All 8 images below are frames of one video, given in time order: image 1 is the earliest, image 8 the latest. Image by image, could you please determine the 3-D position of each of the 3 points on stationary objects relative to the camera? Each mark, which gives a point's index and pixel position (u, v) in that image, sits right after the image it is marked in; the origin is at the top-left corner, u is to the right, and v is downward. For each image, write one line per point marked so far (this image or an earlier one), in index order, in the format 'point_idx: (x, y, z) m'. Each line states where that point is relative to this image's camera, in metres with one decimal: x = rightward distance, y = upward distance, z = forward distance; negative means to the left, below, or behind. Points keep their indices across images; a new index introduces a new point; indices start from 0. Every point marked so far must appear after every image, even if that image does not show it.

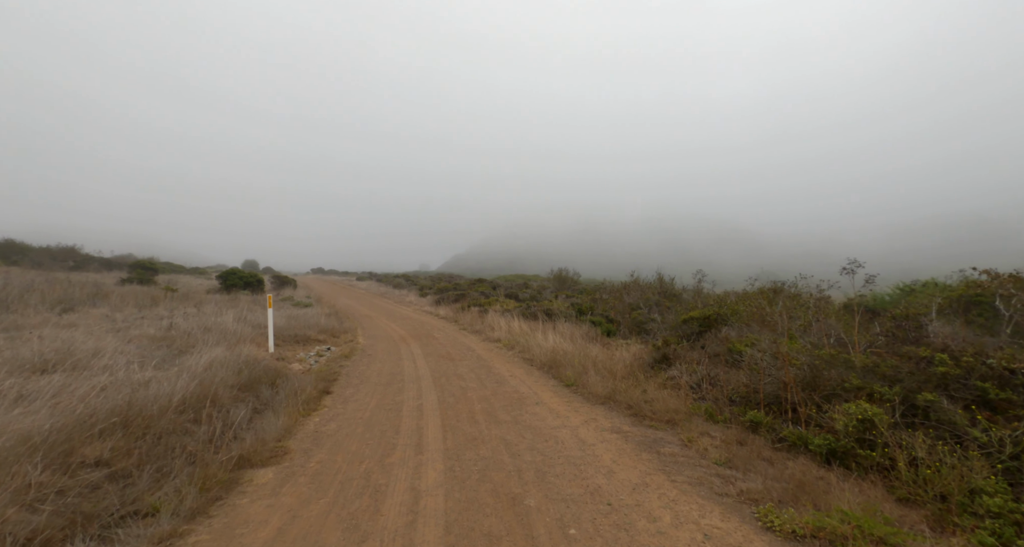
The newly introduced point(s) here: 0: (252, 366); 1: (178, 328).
0: (-4.3, -1.5, +7.6) m
1: (-7.9, -1.3, +10.7) m
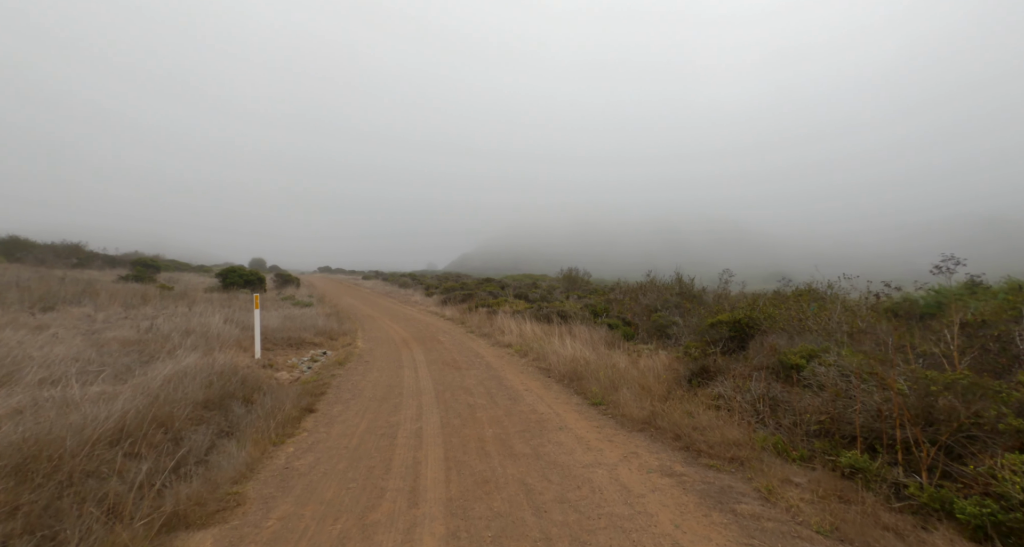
0: (-4.1, -1.5, +6.6) m
1: (-7.6, -1.2, +9.8) m
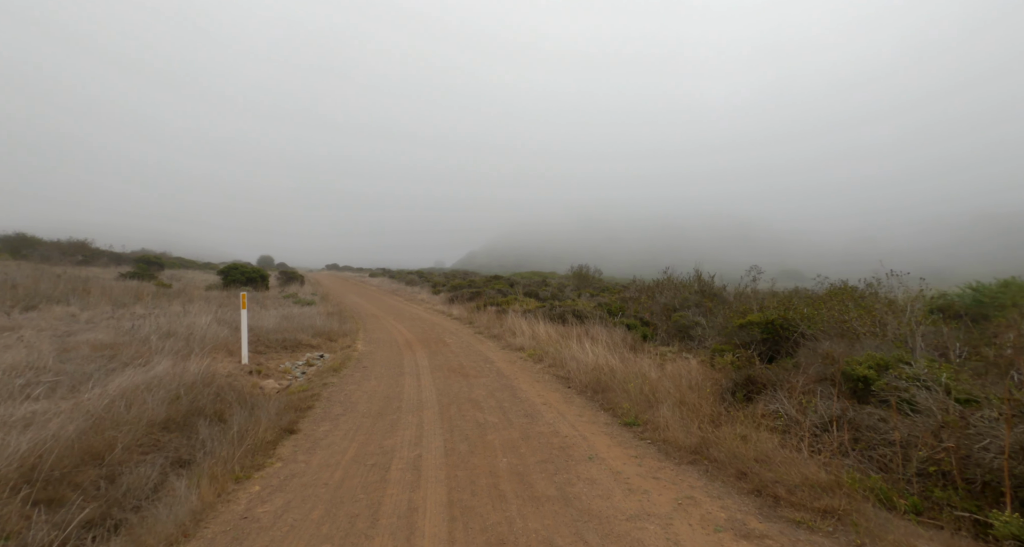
0: (-3.9, -1.4, +5.7) m
1: (-7.4, -1.1, +9.0) m
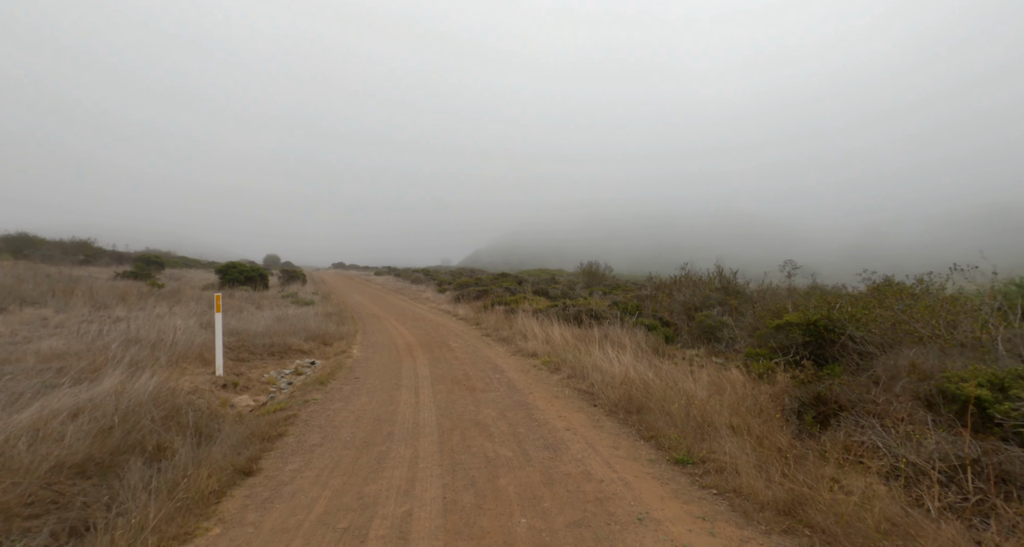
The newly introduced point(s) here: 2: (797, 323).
0: (-3.7, -1.4, +4.7) m
1: (-7.1, -1.1, +8.0) m
2: (+6.2, -1.1, +10.0) m
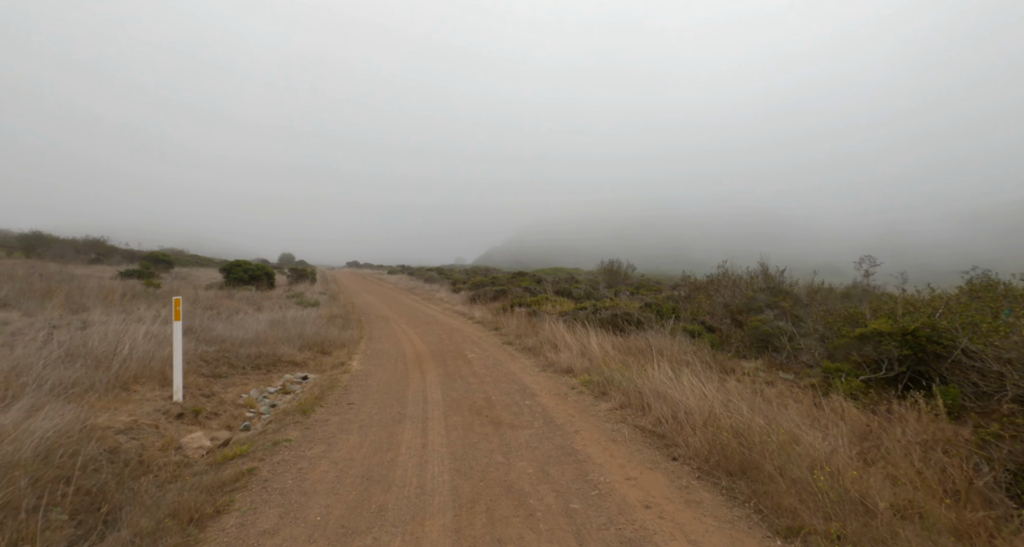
0: (-3.4, -1.4, +3.1) m
1: (-6.7, -1.1, +6.5) m
2: (+6.7, -1.0, +8.2) m
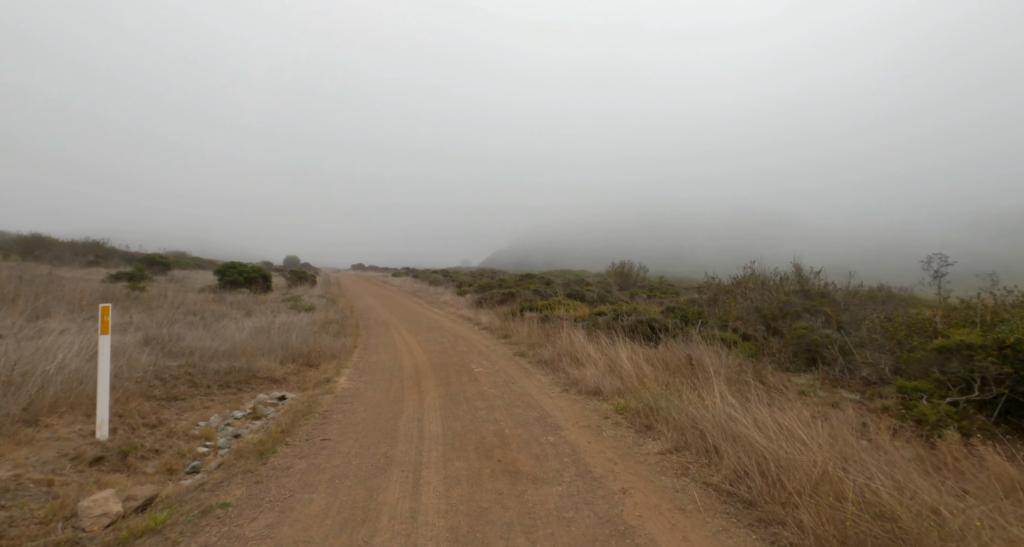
0: (-3.2, -1.4, +1.9) m
1: (-6.5, -1.1, +5.3) m
2: (+7.0, -1.1, +6.8) m
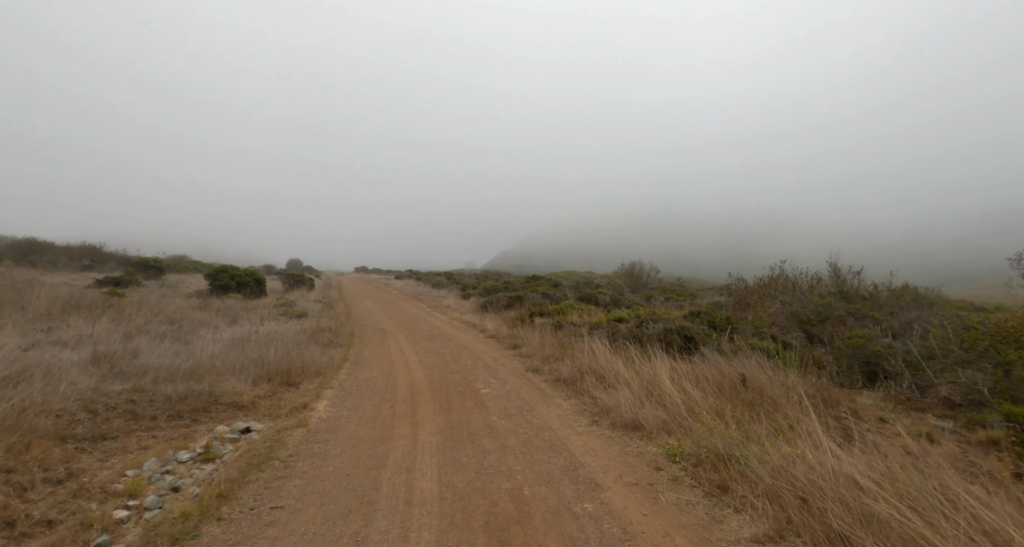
0: (-3.1, -1.4, +0.6) m
1: (-6.3, -1.2, +4.0) m
2: (+7.1, -1.0, +5.4) m
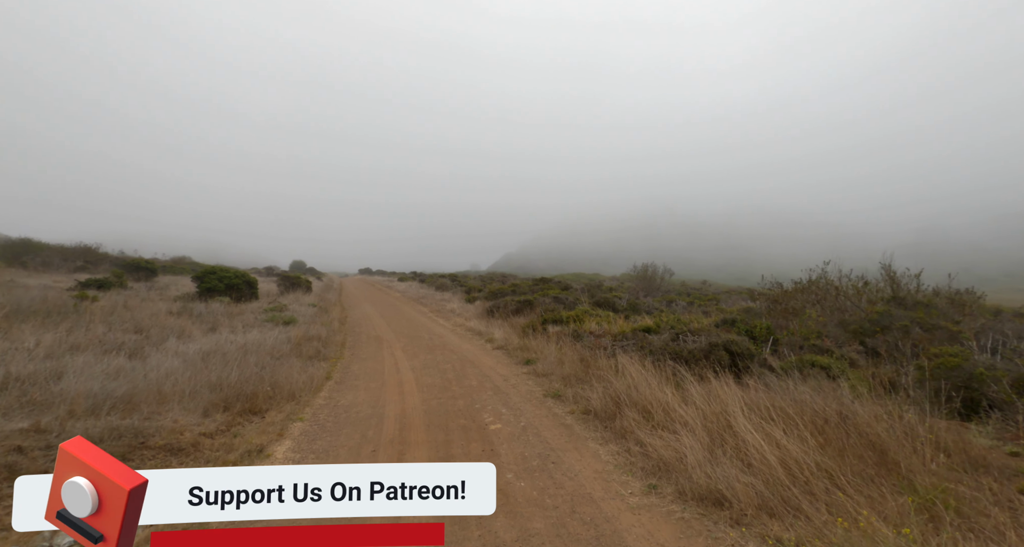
0: (-2.9, -1.4, -0.9) m
1: (-6.1, -1.2, +2.6) m
2: (+7.3, -1.1, +3.8) m
